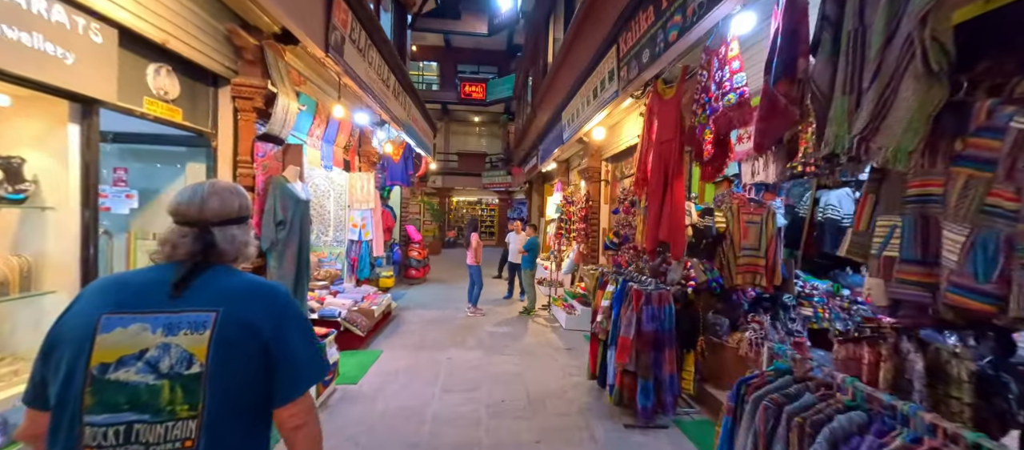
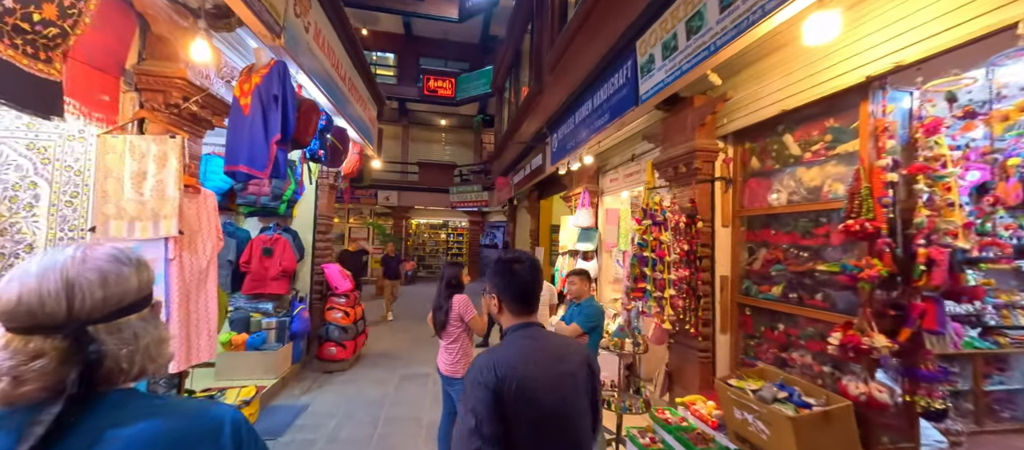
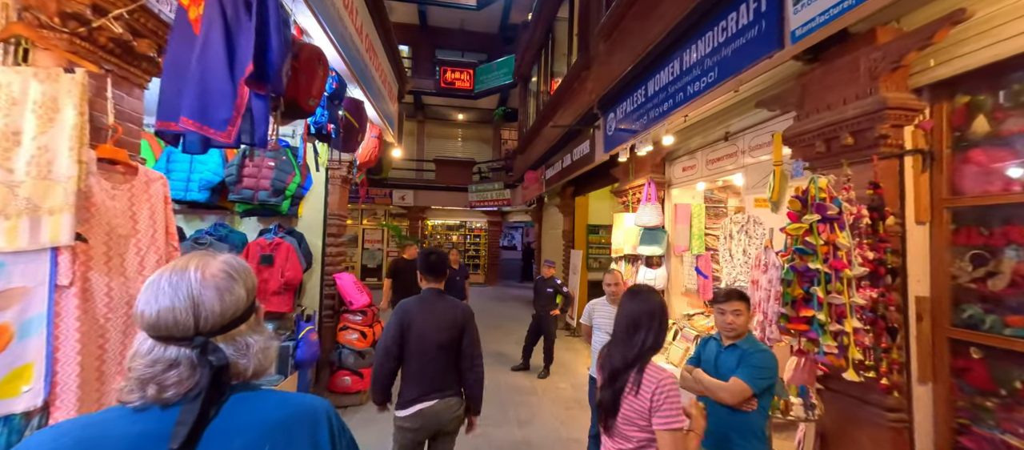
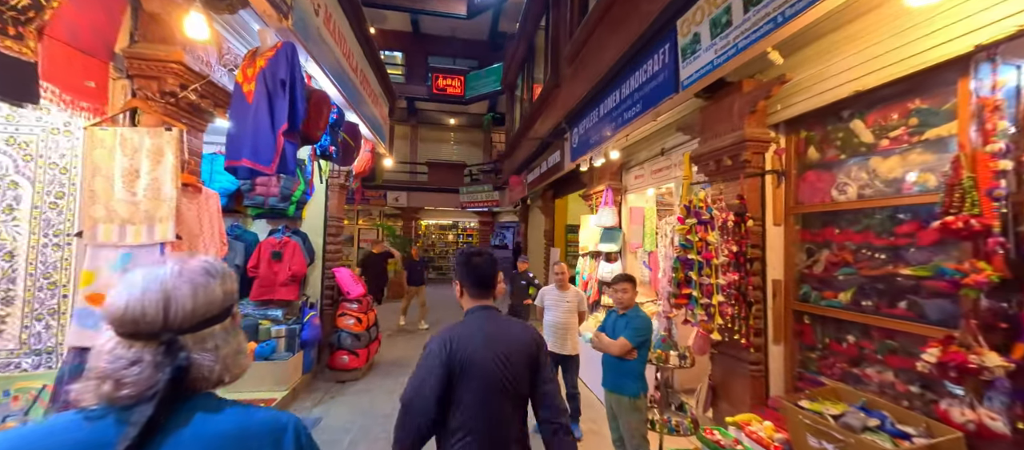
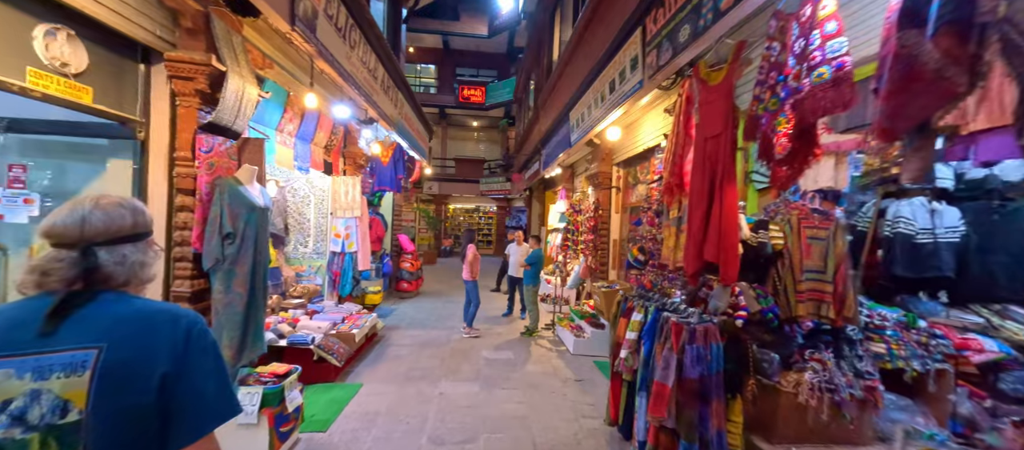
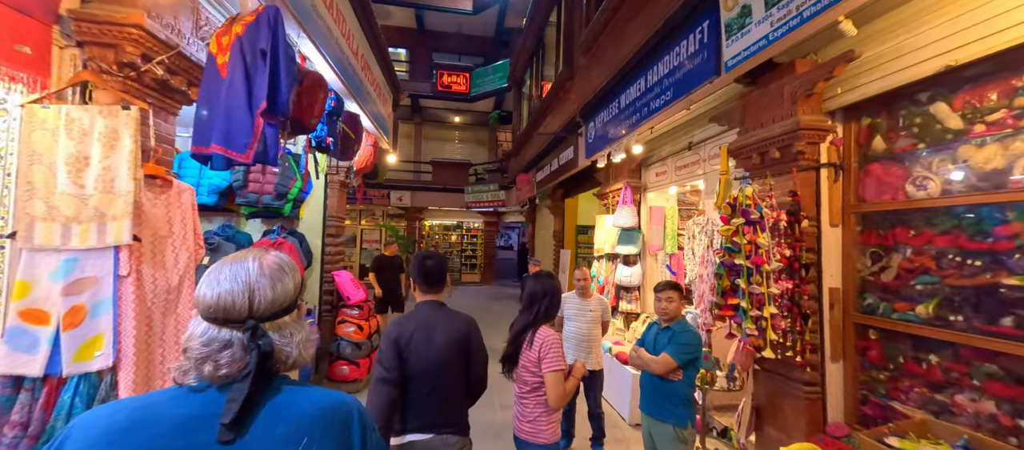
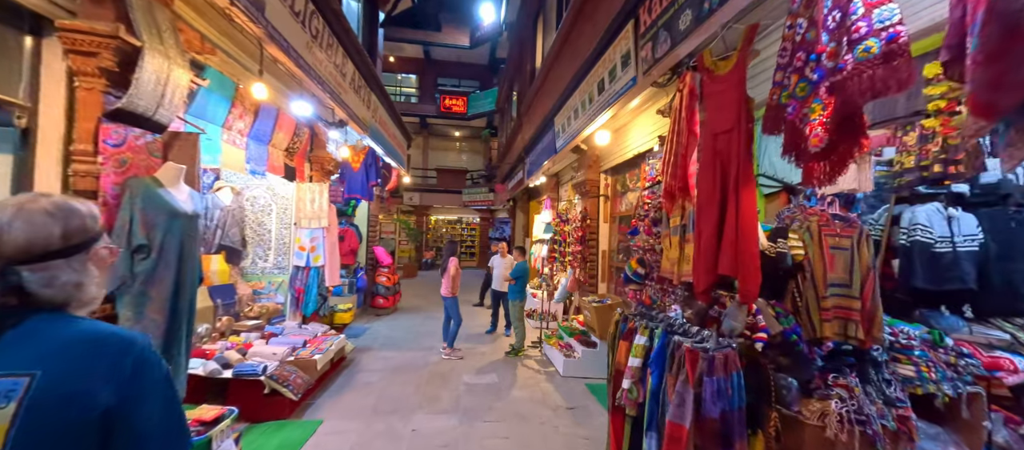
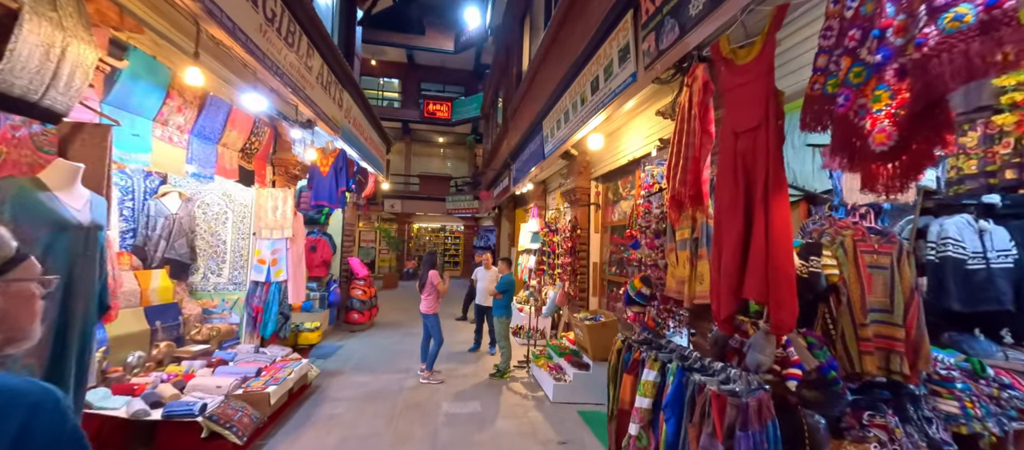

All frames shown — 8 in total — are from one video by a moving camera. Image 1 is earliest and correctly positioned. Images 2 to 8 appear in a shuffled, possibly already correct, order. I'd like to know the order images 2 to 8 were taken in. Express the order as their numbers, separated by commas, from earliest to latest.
5, 7, 8, 2, 4, 6, 3
